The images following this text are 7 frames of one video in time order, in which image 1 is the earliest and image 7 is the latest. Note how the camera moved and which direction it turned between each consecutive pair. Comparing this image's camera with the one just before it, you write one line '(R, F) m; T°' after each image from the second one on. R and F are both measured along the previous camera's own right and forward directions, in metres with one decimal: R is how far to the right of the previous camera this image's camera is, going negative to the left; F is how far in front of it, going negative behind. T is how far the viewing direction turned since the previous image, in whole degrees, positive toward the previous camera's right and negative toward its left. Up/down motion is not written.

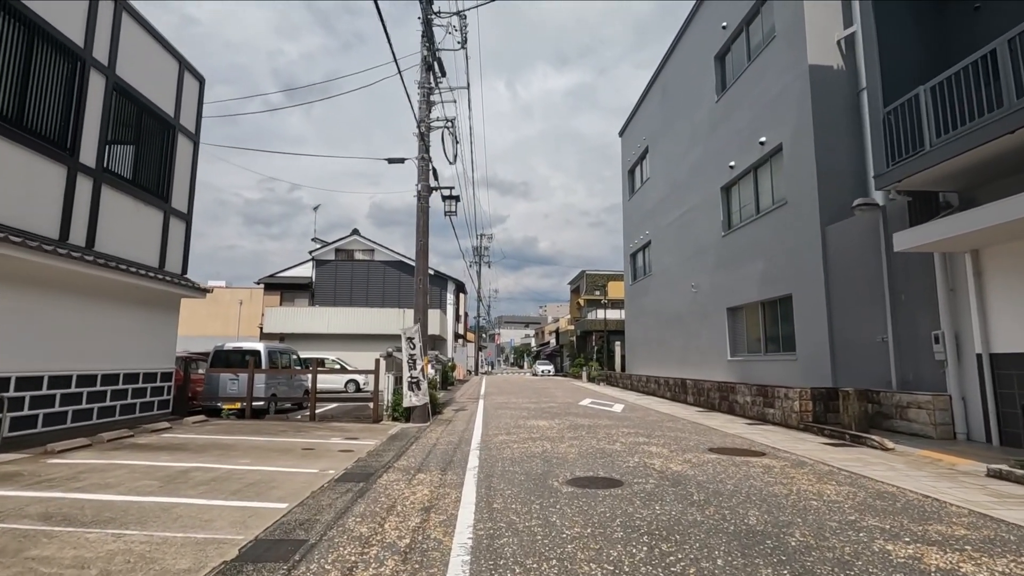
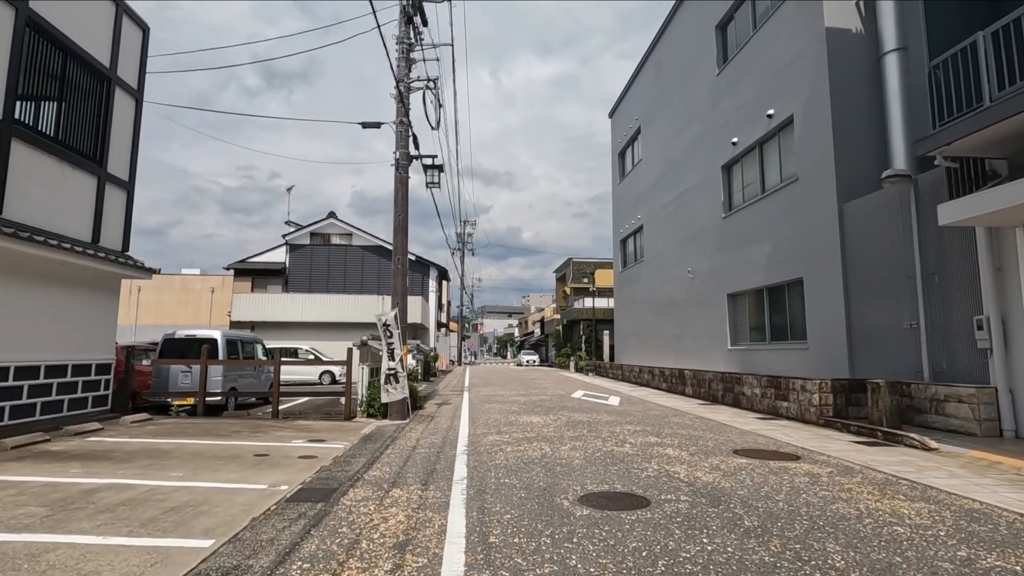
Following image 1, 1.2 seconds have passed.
(-0.1, +1.2) m; +2°
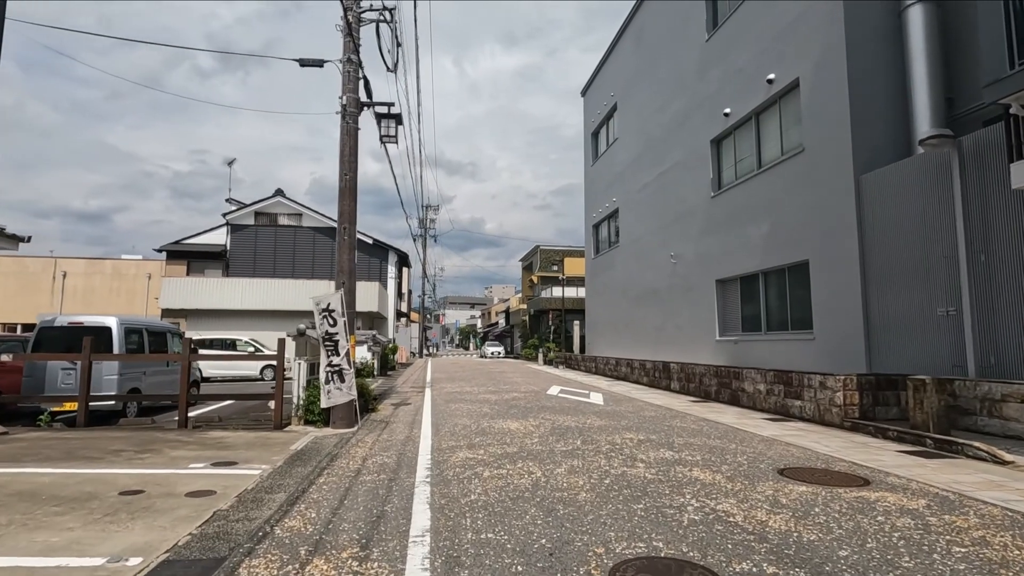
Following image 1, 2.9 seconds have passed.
(-0.2, +1.7) m; +4°
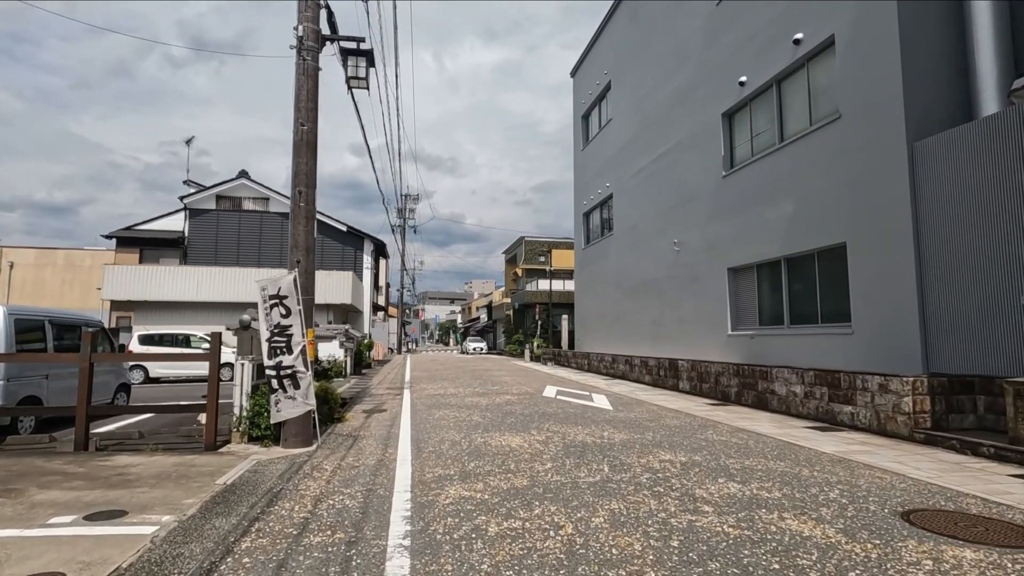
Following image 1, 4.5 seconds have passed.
(-0.3, +1.6) m; +2°
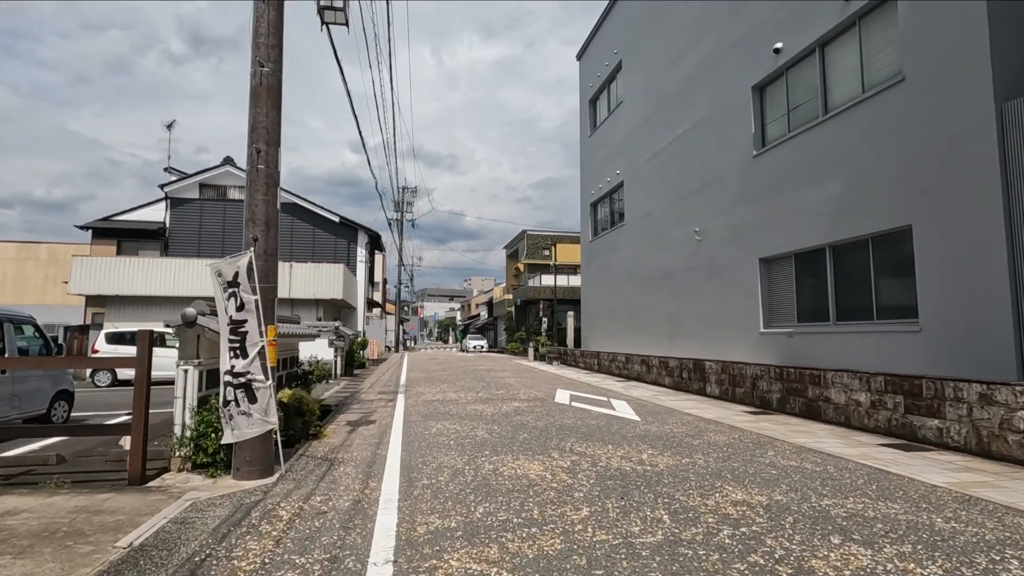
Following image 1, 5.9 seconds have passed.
(-0.2, +1.4) m; 0°
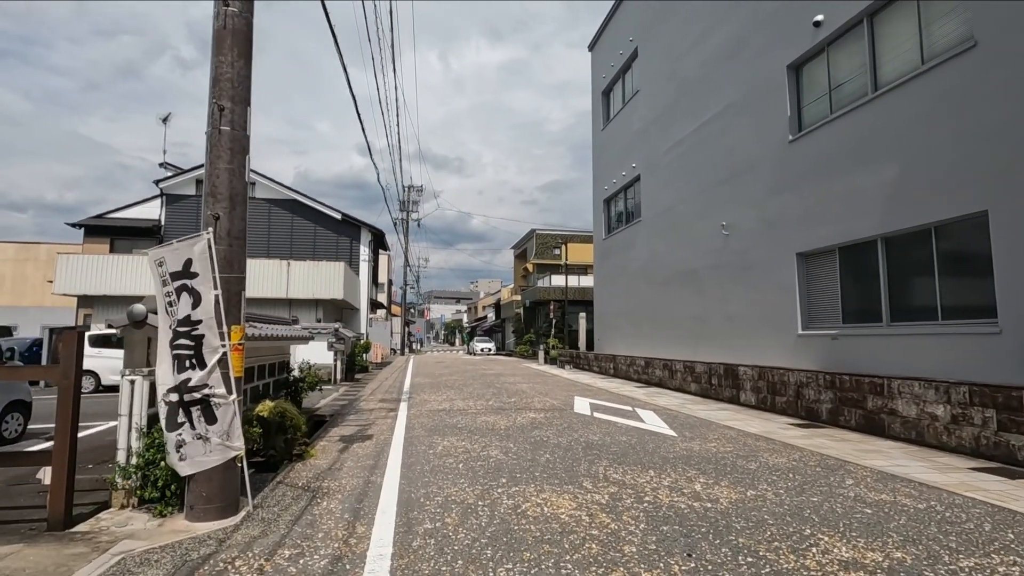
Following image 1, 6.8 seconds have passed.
(-0.1, +1.0) m; -1°
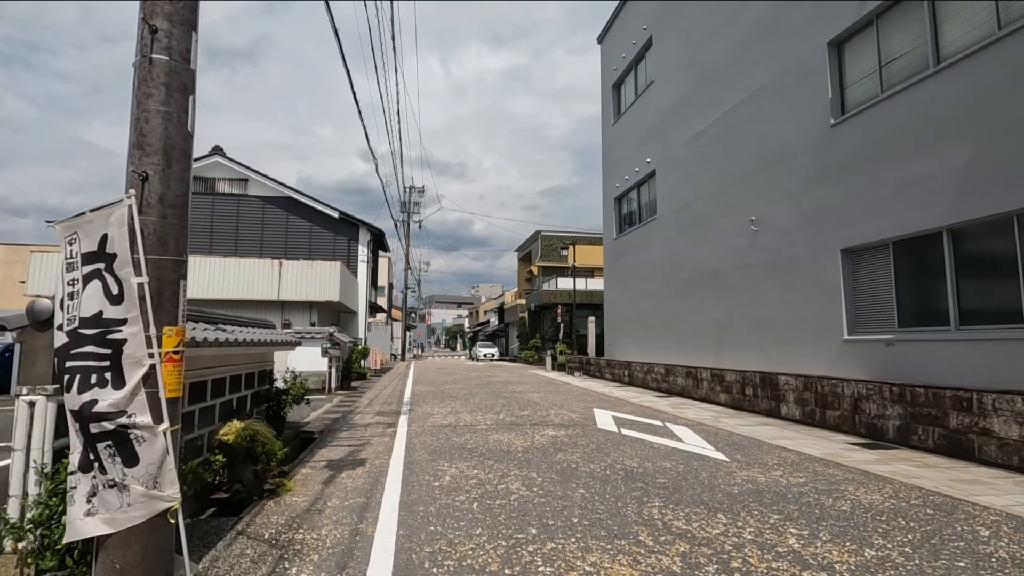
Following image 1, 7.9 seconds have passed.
(-0.2, +1.1) m; 0°
